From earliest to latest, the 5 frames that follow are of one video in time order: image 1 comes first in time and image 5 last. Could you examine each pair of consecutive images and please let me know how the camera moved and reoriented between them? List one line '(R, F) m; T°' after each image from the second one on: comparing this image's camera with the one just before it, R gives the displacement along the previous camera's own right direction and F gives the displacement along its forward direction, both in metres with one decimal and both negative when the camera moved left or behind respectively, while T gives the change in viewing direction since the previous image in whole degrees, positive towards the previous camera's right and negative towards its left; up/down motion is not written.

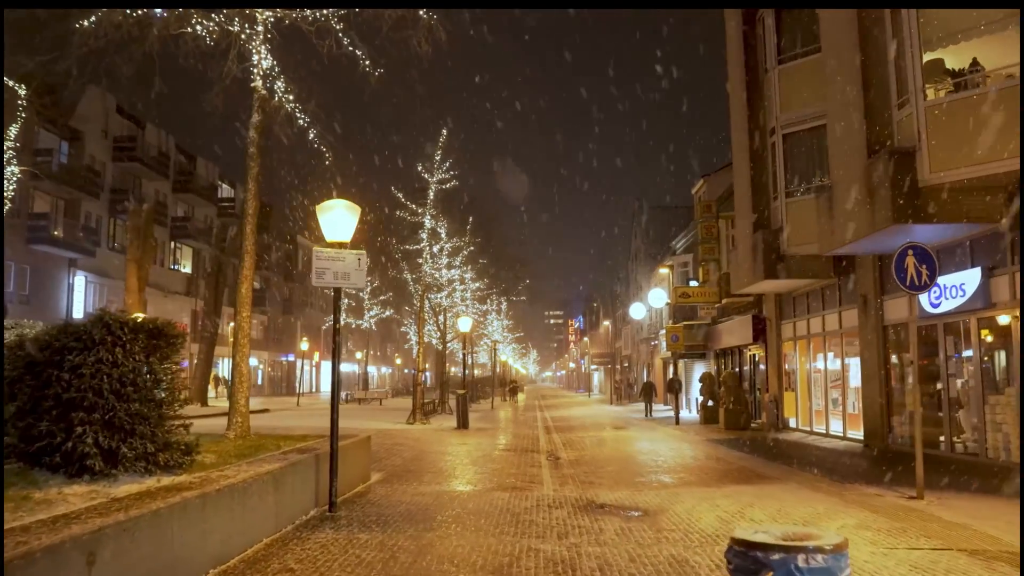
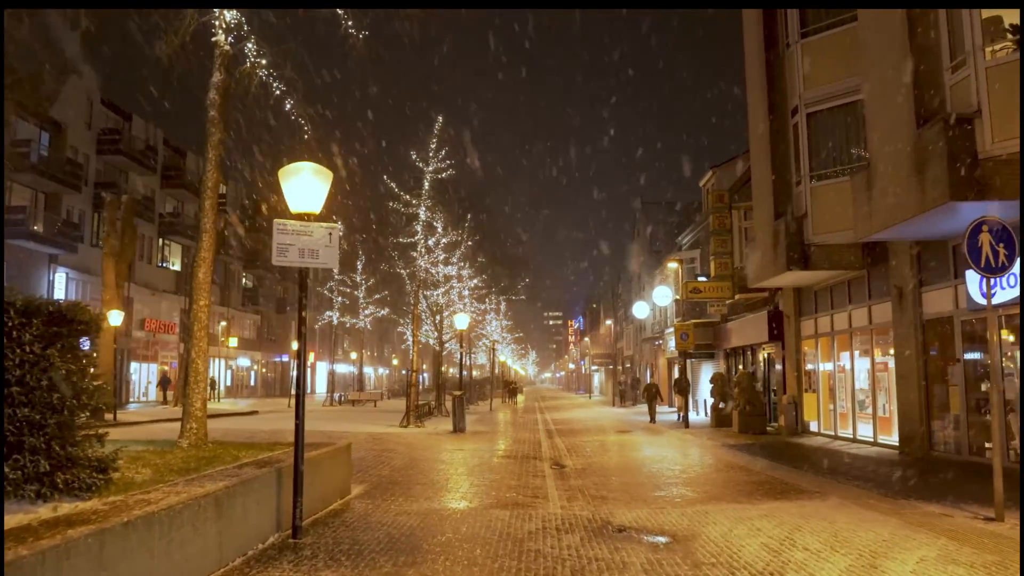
(0.0, +1.5) m; 0°
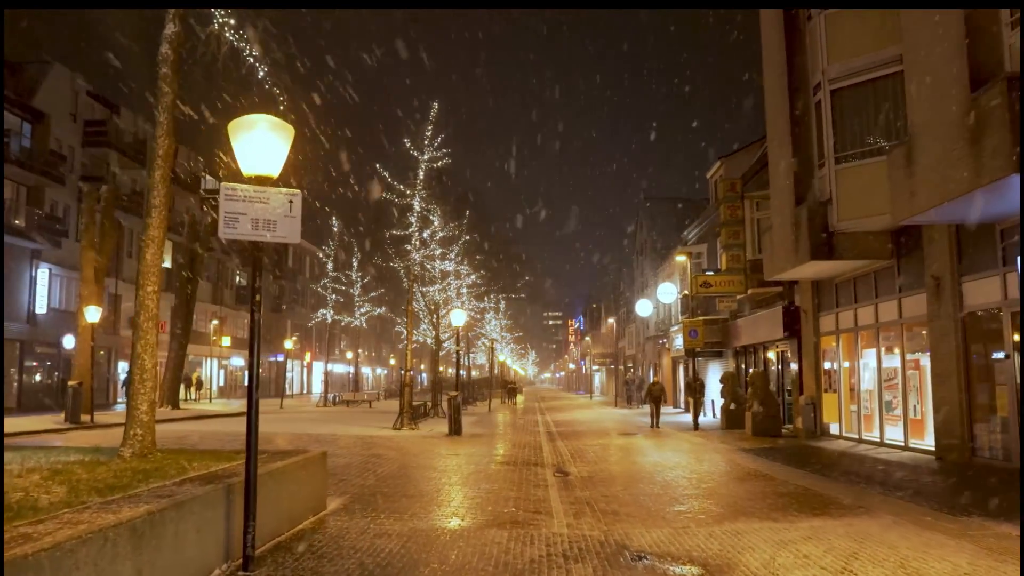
(0.0, +1.3) m; 0°
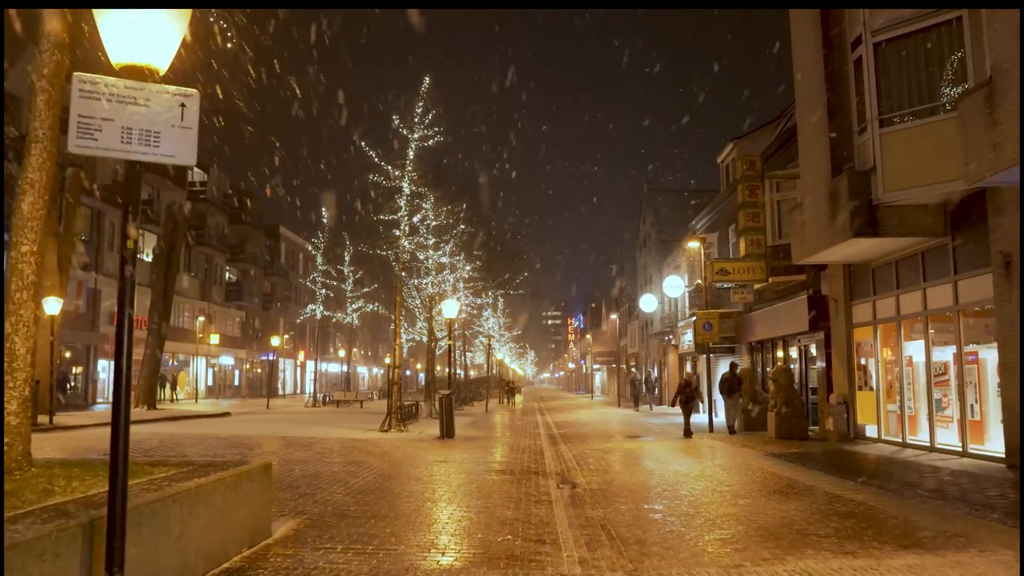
(0.0, +2.0) m; 0°
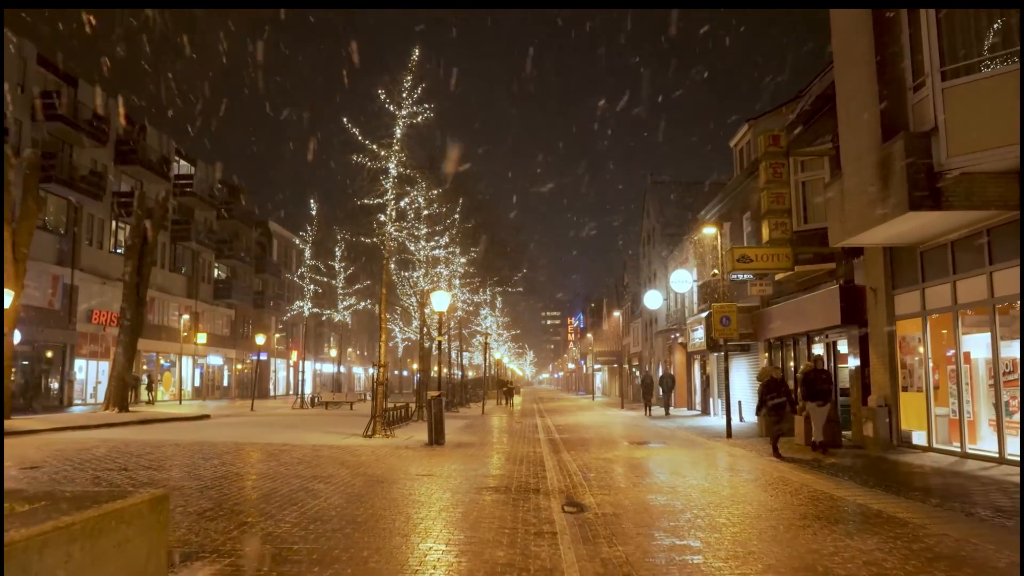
(+0.1, +2.1) m; 0°
